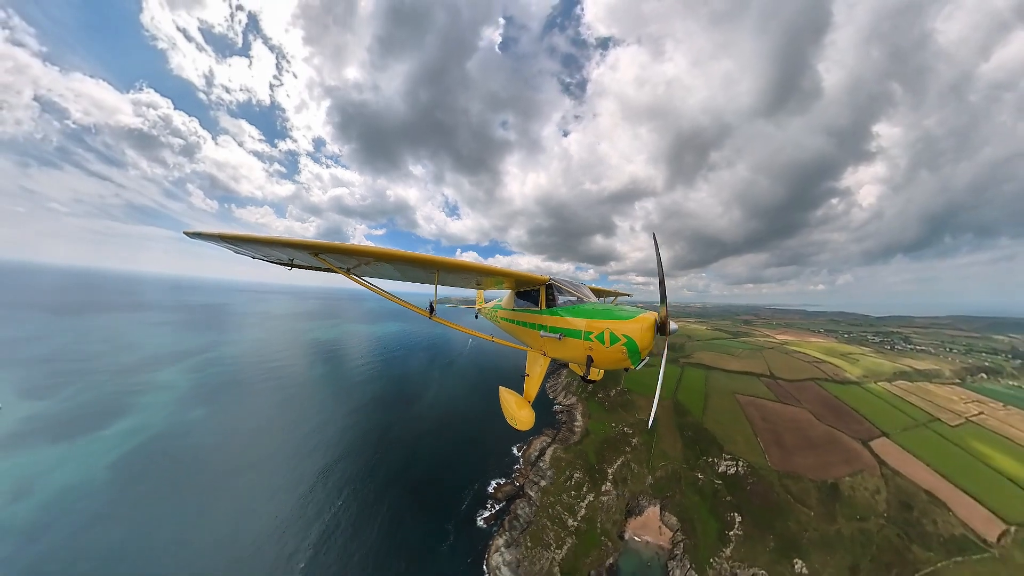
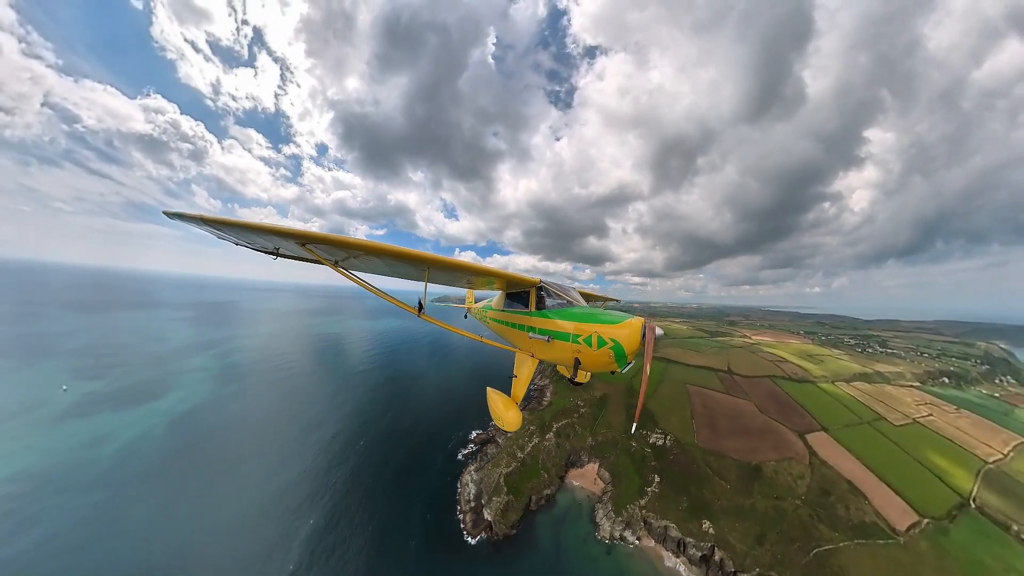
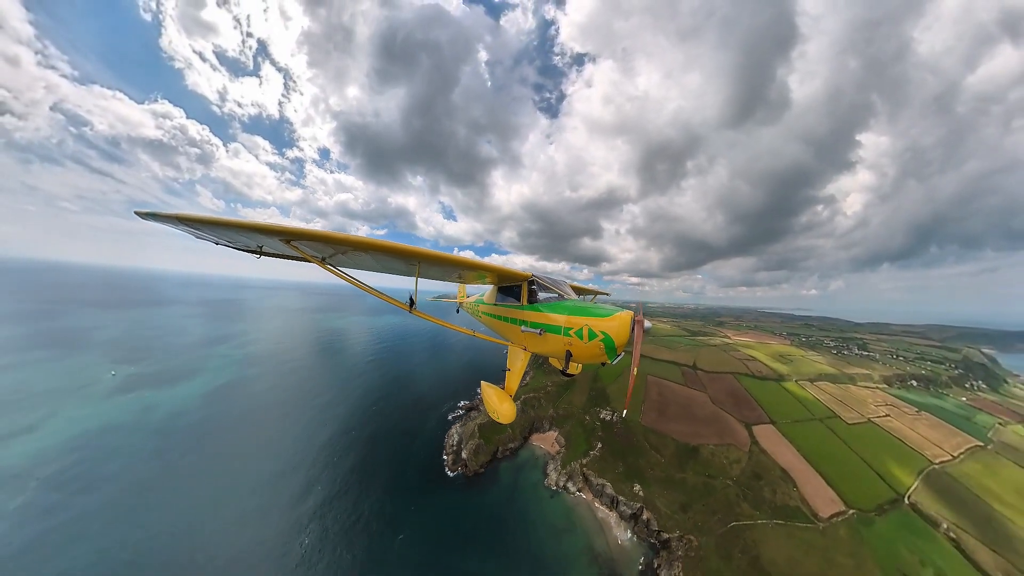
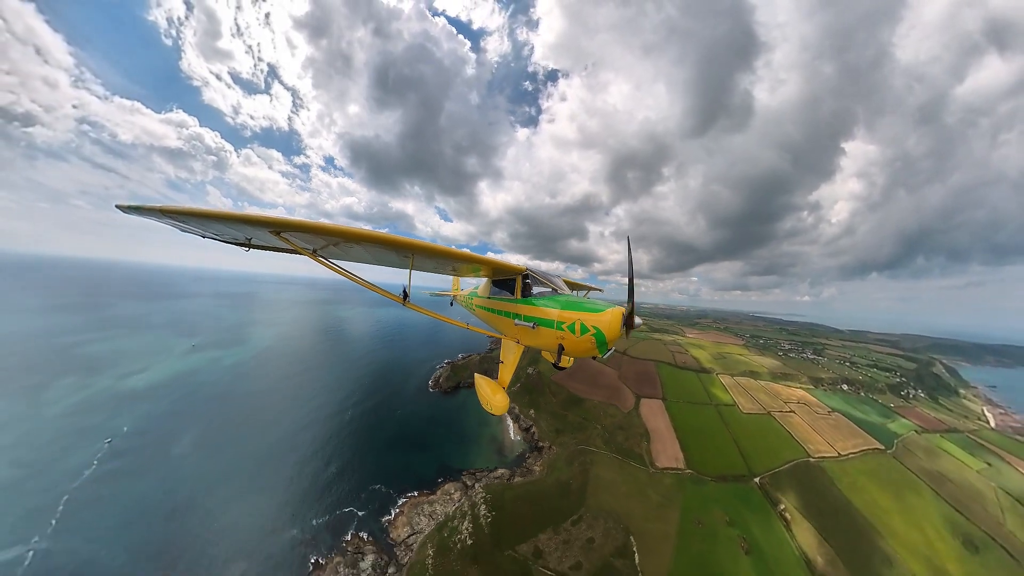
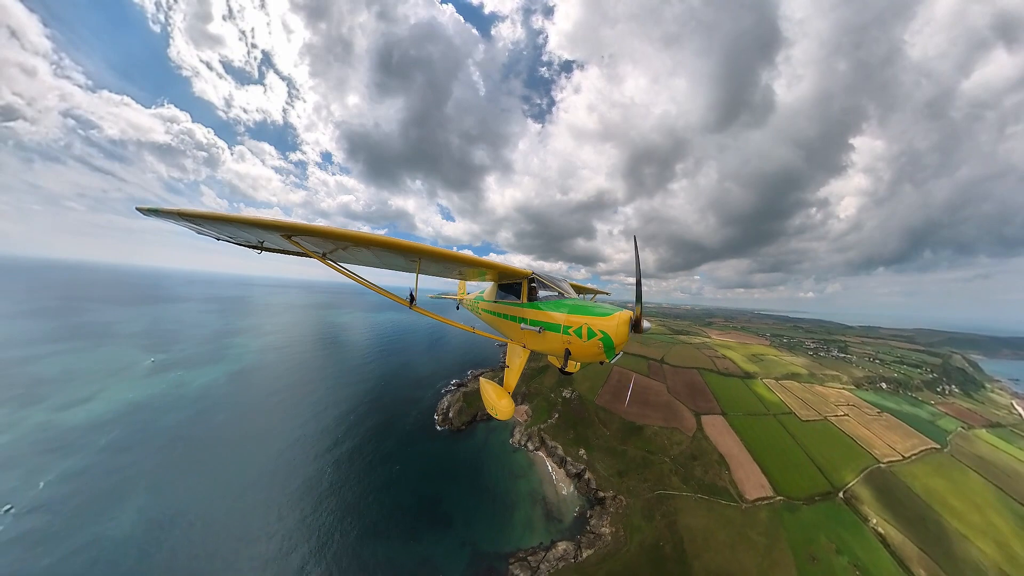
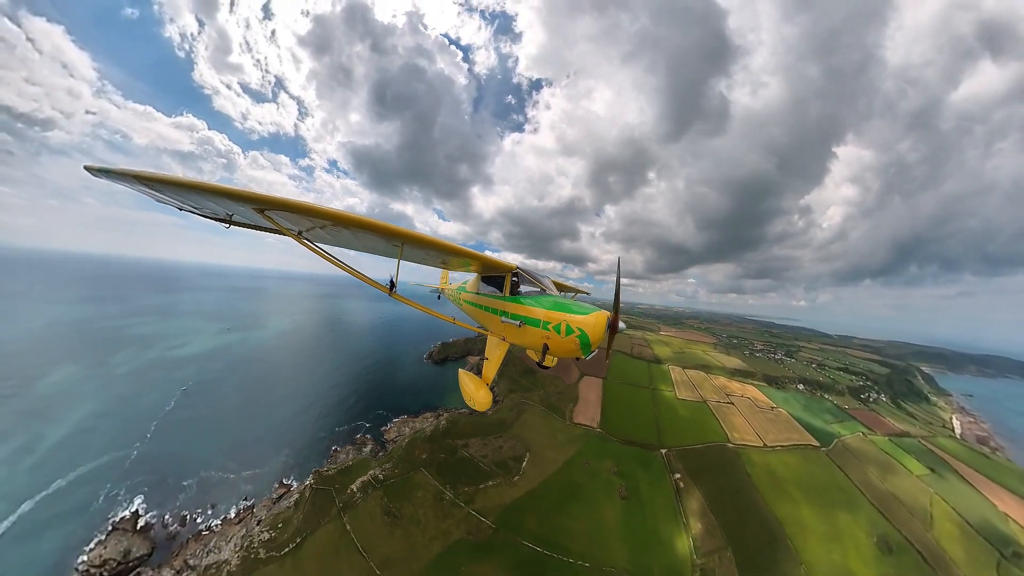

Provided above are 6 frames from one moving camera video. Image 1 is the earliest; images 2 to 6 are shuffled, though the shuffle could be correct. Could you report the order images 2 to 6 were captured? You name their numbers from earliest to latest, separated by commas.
2, 3, 5, 4, 6
